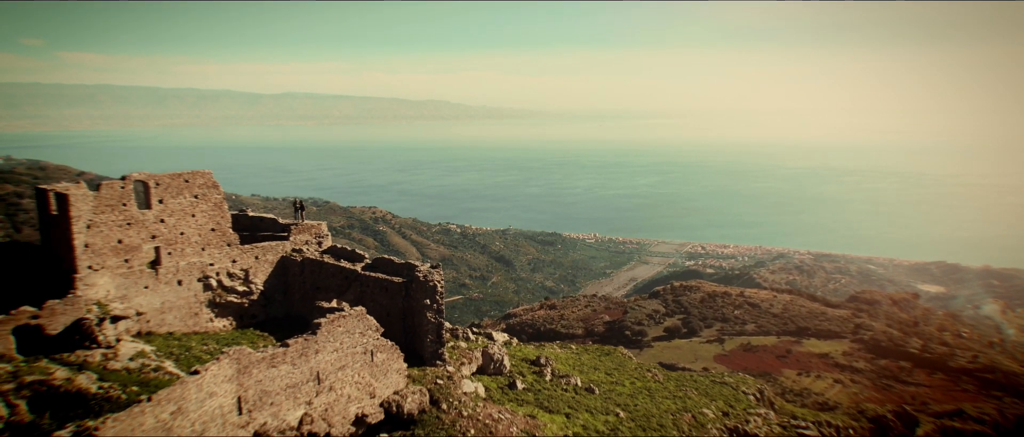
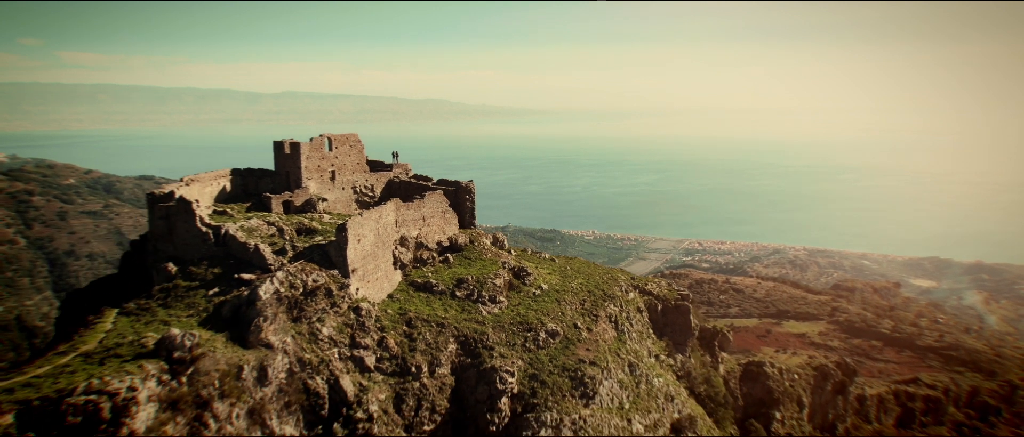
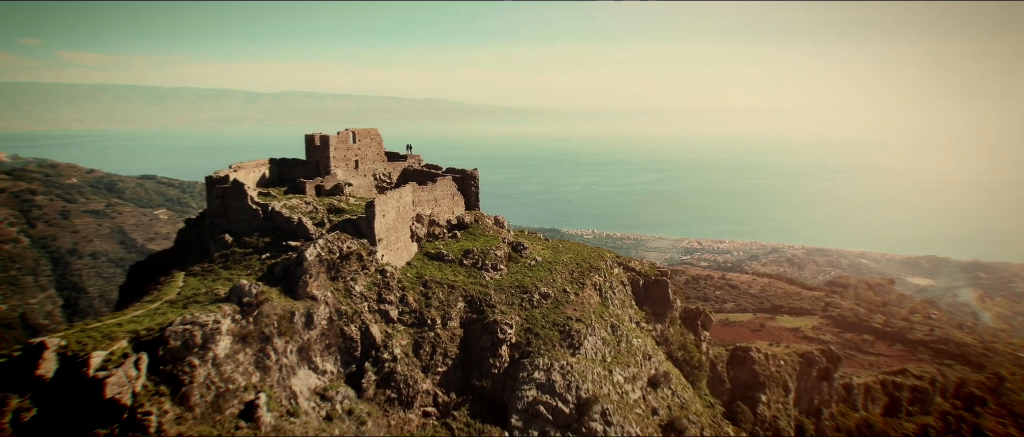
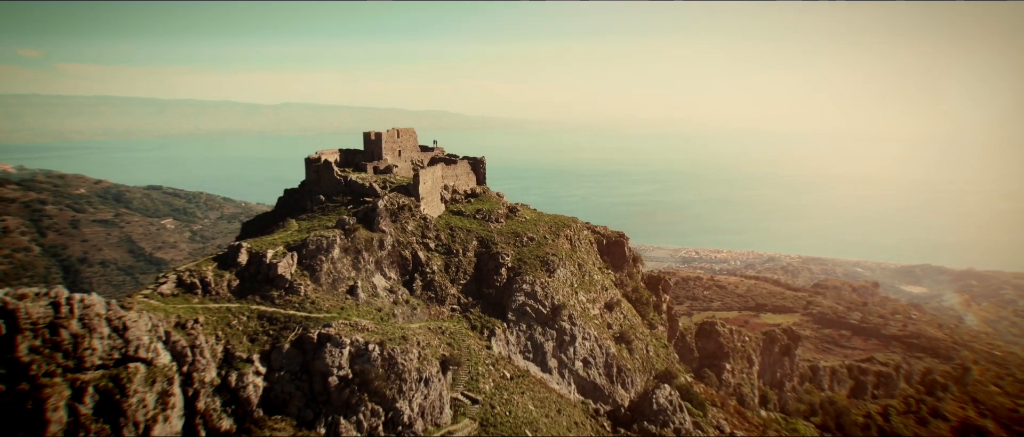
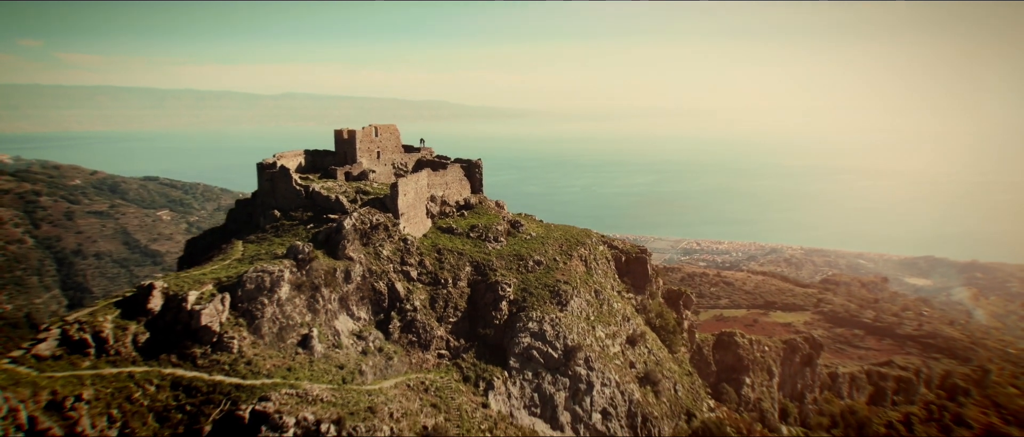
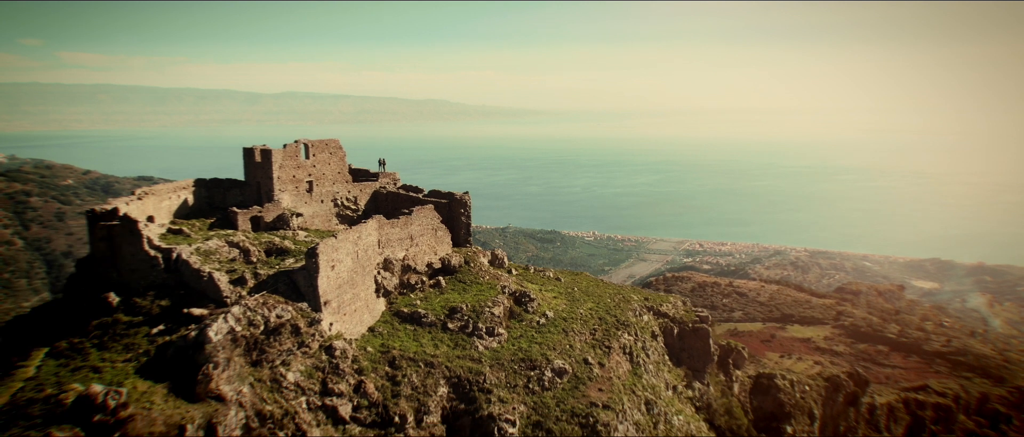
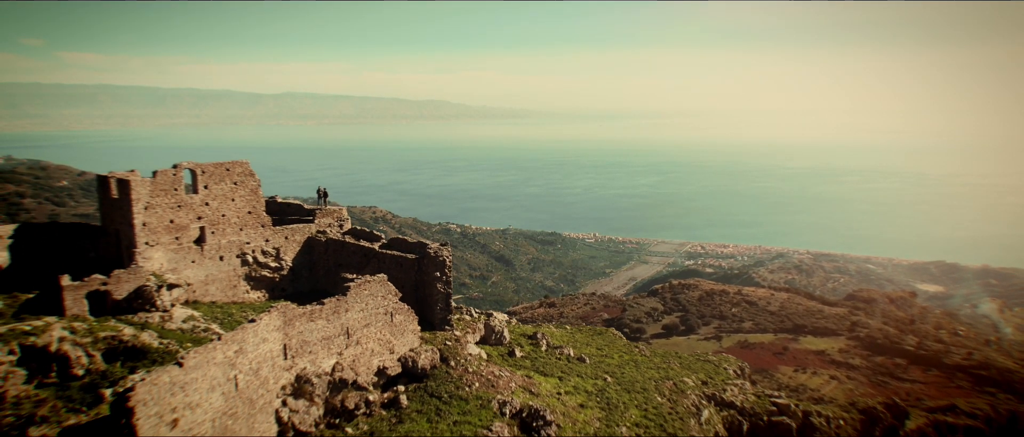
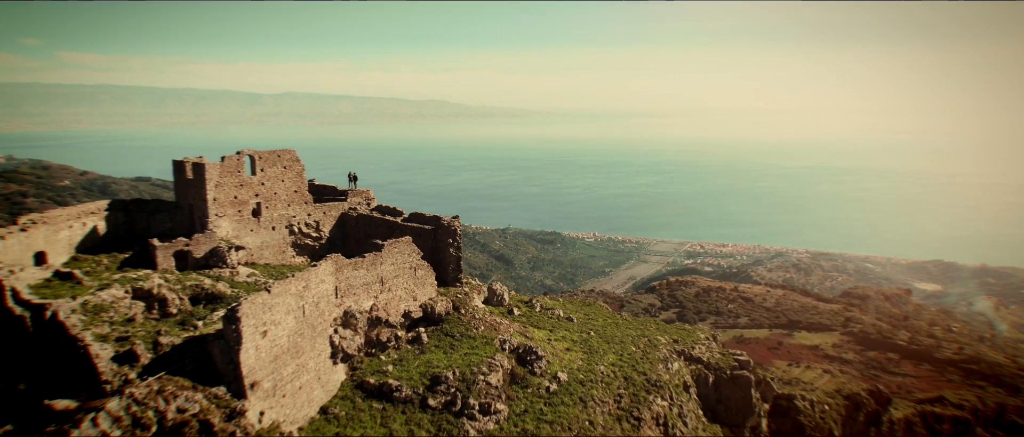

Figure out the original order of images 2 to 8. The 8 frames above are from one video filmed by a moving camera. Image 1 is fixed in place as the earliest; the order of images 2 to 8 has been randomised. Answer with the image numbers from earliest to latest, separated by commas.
7, 8, 6, 2, 3, 5, 4
